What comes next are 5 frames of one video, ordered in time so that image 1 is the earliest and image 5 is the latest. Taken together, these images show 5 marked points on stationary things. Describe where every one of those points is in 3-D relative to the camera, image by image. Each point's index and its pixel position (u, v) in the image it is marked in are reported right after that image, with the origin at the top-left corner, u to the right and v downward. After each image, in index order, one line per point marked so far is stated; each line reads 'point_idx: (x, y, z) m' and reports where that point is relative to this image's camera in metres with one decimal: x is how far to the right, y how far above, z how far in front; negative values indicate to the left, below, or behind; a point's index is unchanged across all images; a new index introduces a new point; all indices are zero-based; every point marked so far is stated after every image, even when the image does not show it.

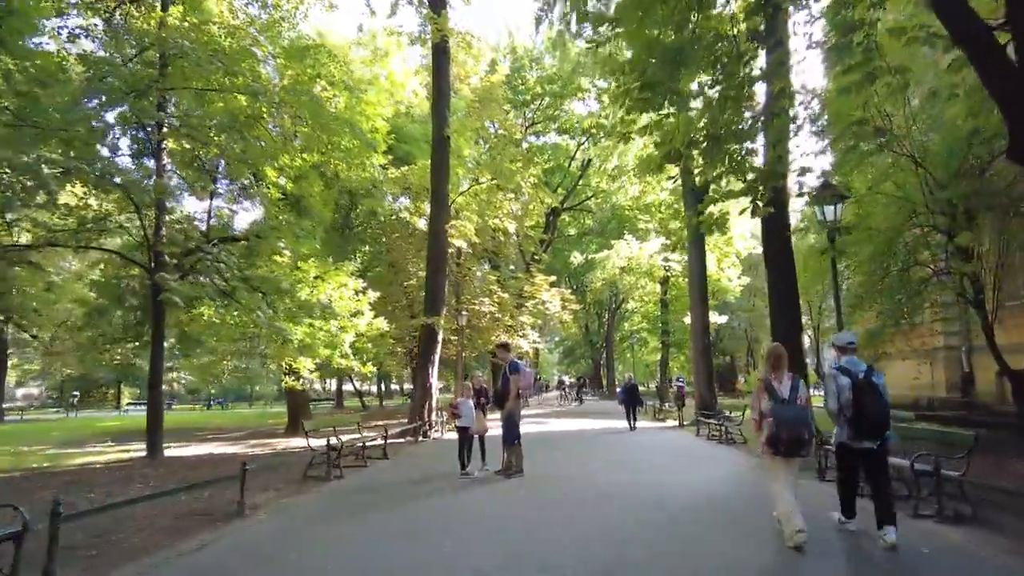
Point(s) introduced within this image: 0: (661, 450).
0: (+4.5, -4.9, +19.4) m
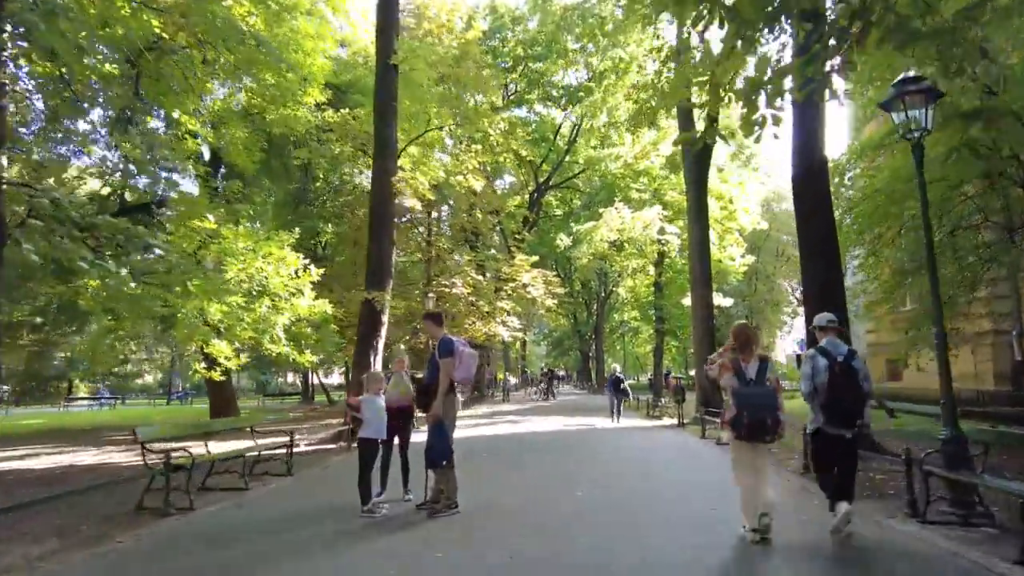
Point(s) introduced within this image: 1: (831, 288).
0: (+3.6, -4.1, +16.1) m
1: (+5.9, 0.0, +11.7) m
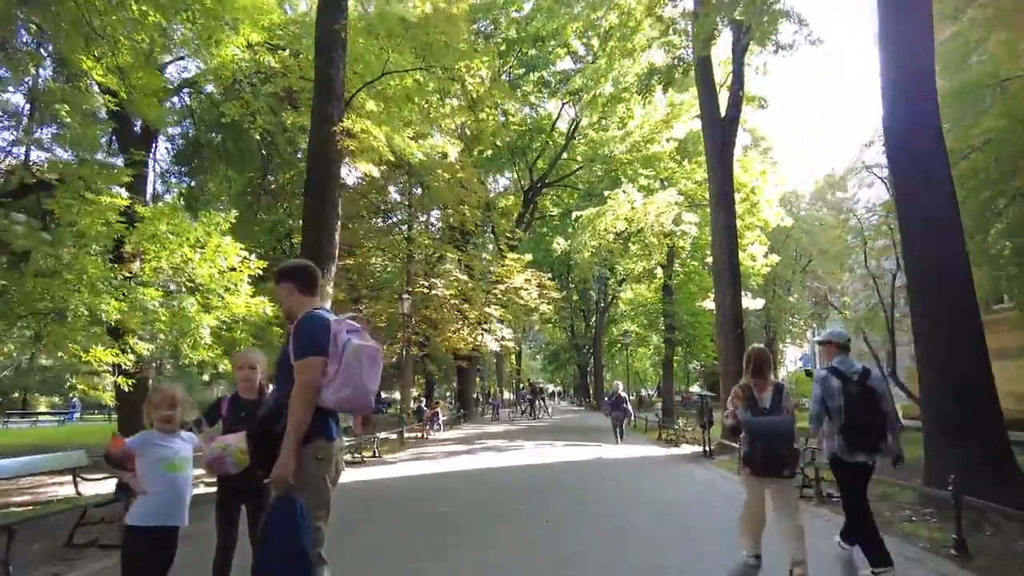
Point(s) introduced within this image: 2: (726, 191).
0: (+3.2, -4.0, +12.6) m
1: (+5.6, +0.2, +8.3) m
2: (+5.7, +2.6, +16.9) m
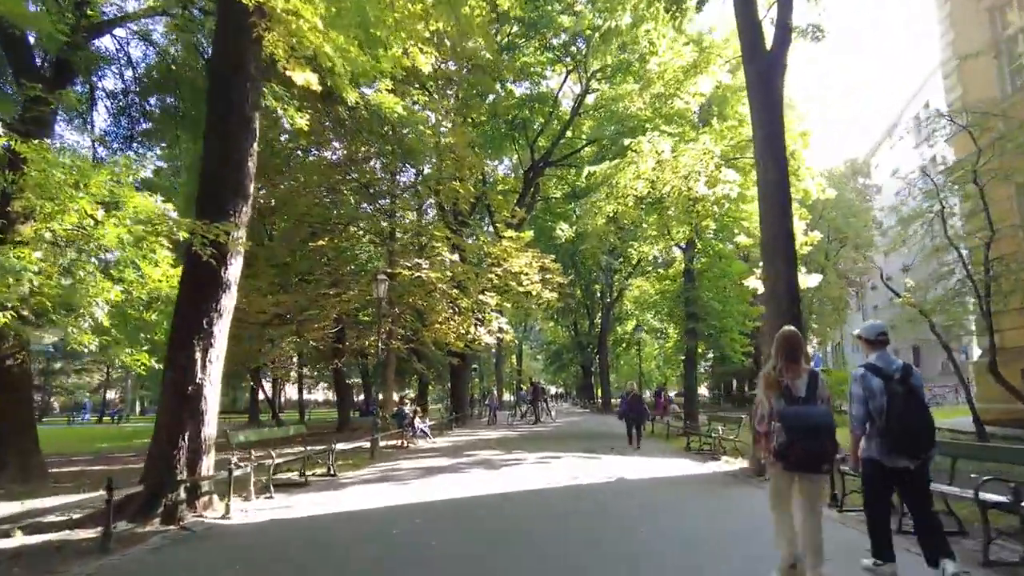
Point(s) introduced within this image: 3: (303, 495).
0: (+3.1, -3.4, +9.3) m
1: (+5.5, +0.8, +4.9) m
2: (+5.6, +3.2, +13.6) m
3: (-3.2, -3.1, +9.5) m
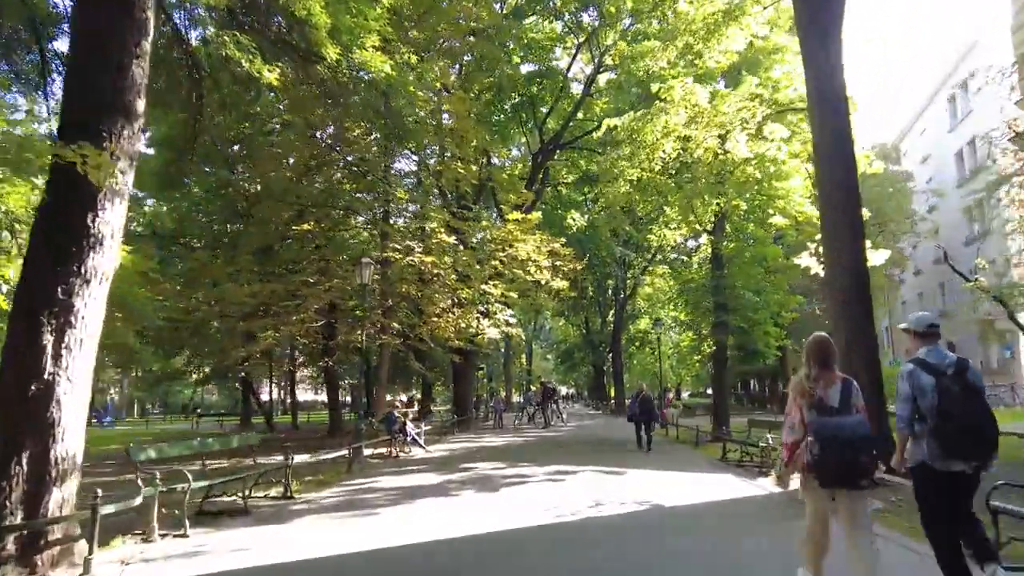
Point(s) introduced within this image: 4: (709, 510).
0: (+3.2, -3.0, +6.9) m
1: (+5.5, +1.2, +2.5) m
2: (+5.7, +3.6, +11.2) m
3: (-3.1, -2.8, +7.2) m
4: (+2.7, -3.0, +8.7) m
